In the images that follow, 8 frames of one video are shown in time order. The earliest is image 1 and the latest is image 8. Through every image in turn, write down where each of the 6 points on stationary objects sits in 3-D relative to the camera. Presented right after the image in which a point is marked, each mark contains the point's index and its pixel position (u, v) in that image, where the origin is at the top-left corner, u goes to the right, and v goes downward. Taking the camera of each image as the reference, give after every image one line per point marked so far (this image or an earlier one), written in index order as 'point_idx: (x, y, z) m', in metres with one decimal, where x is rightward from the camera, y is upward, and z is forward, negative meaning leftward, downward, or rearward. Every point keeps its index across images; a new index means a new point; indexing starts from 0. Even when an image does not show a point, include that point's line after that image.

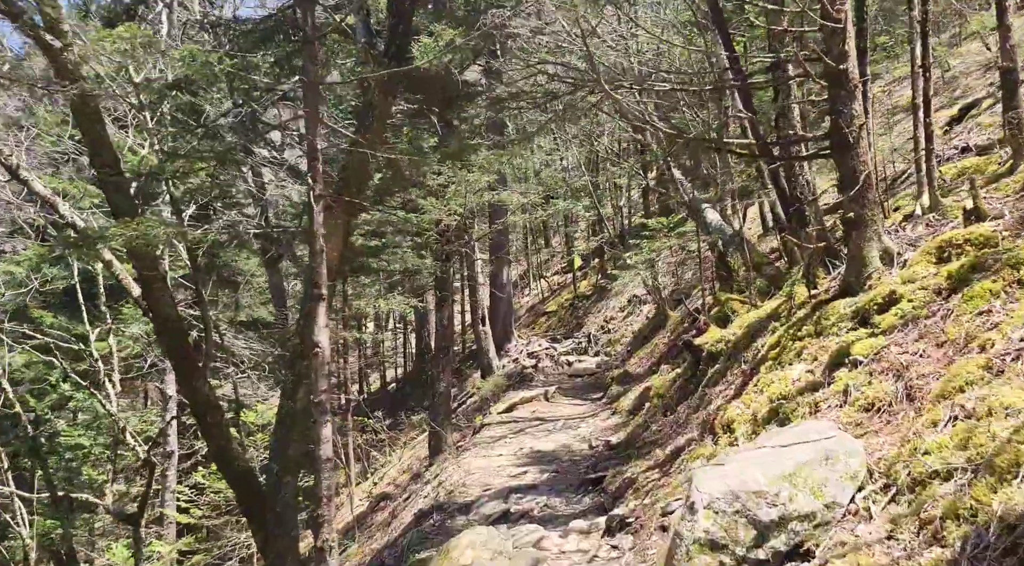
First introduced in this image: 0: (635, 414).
0: (+2.1, -2.2, +17.4) m
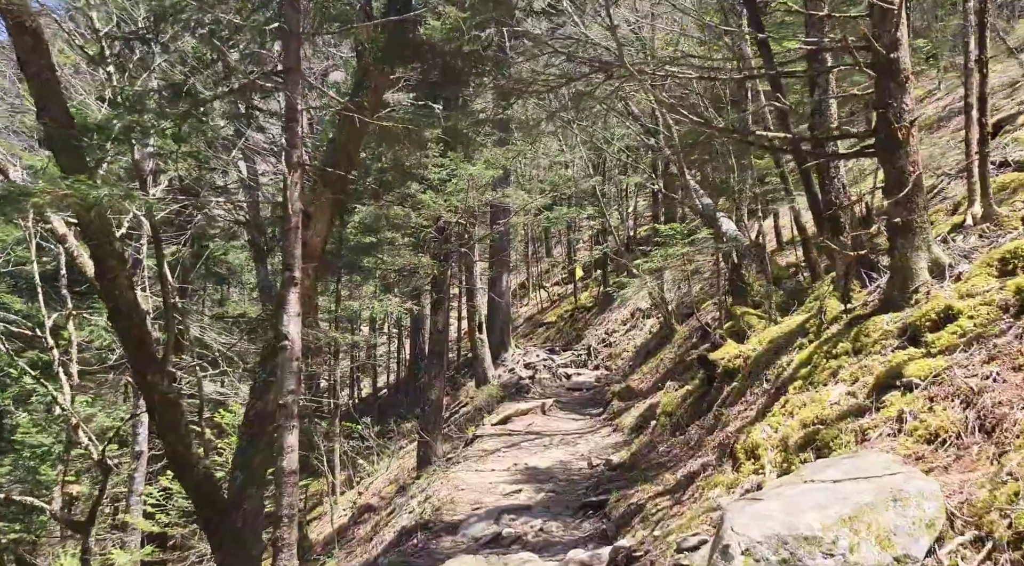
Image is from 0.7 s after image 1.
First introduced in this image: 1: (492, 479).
0: (+2.0, -2.4, +16.2) m
1: (-0.3, -2.8, +14.4) m
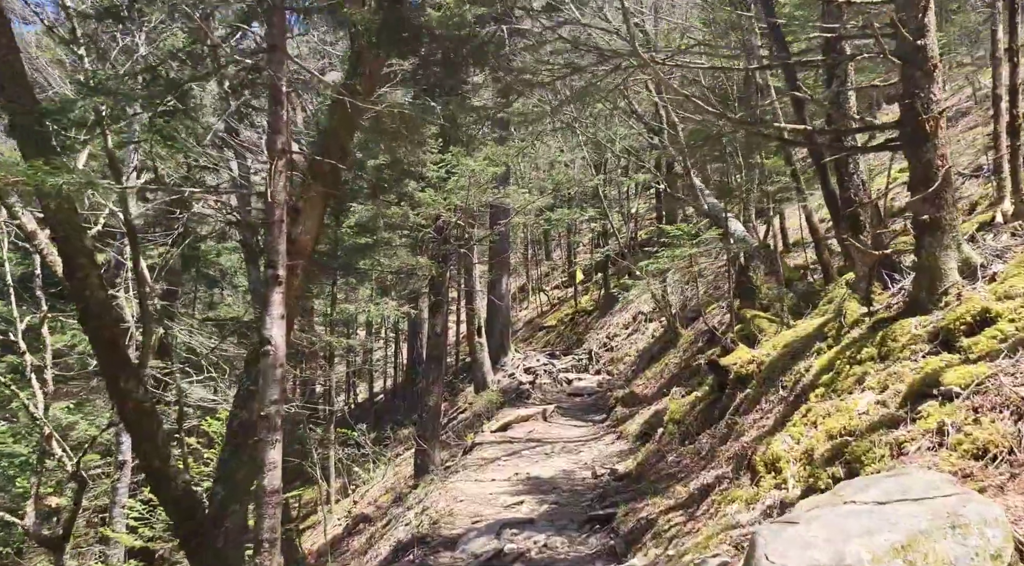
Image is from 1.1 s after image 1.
0: (+2.0, -2.4, +15.6) m
1: (-0.3, -2.8, +13.8) m
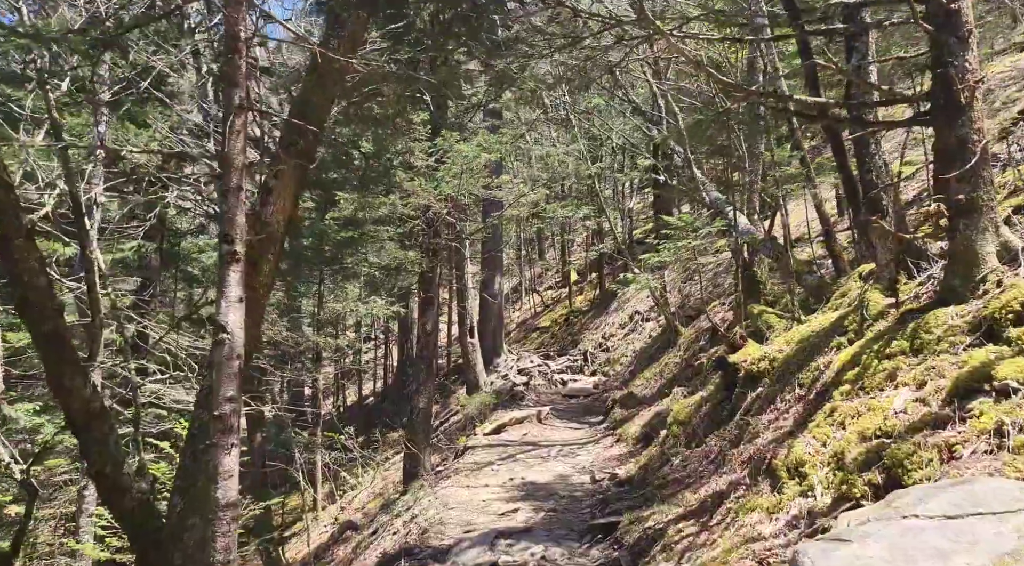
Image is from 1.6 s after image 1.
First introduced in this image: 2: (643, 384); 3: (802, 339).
0: (+1.9, -2.3, +14.8) m
1: (-0.3, -2.7, +13.0) m
2: (+2.6, -2.0, +19.9) m
3: (+3.2, -0.6, +11.2) m
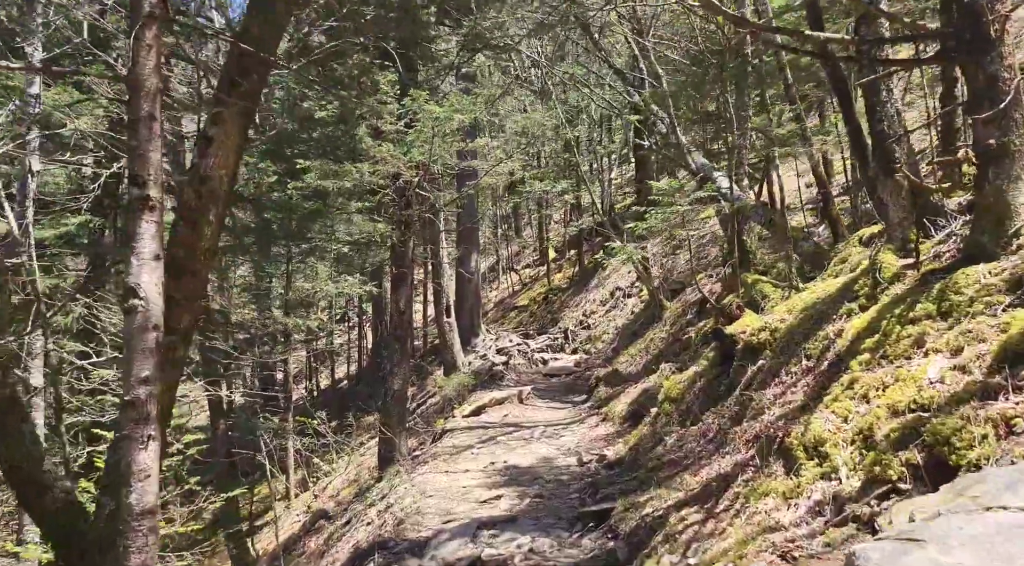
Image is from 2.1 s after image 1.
0: (+1.7, -1.9, +14.0) m
1: (-0.6, -2.4, +12.1) m
2: (+2.2, -1.4, +19.0) m
3: (+3.0, -0.2, +10.4) m
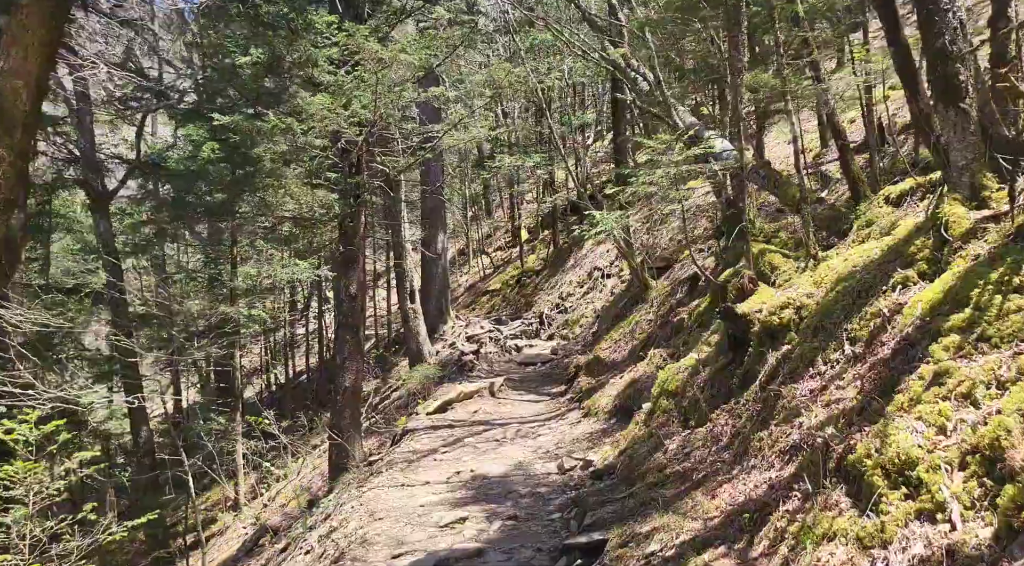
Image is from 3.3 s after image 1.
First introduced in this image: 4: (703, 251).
0: (+1.3, -1.6, +12.0) m
1: (-0.9, -2.1, +10.0) m
2: (+1.7, -1.1, +17.0) m
3: (+2.7, 0.0, +8.4) m
4: (+3.1, +0.5, +16.4) m
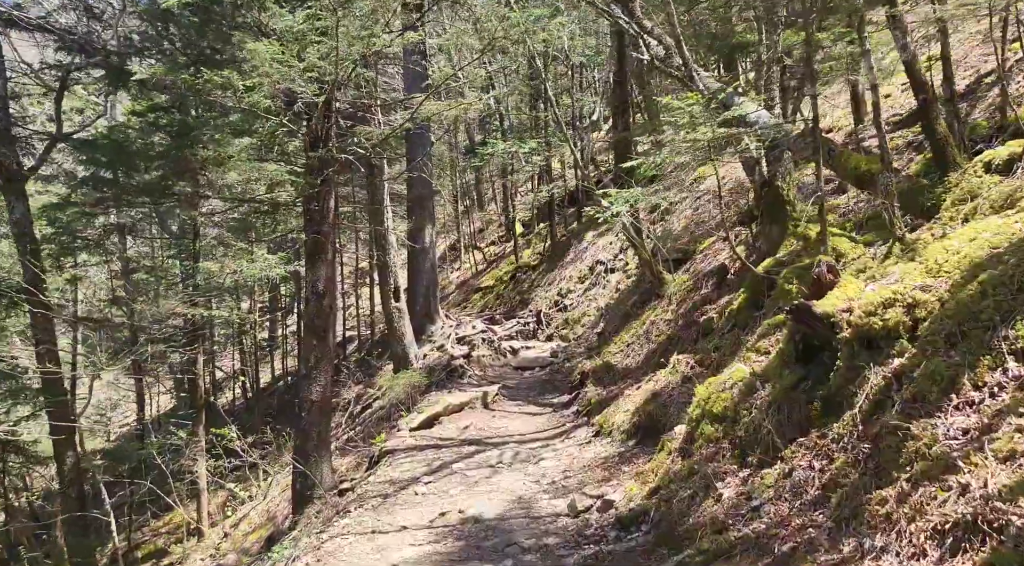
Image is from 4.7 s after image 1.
0: (+1.3, -1.5, +9.7) m
1: (-0.9, -2.1, +7.7) m
2: (+1.6, -1.0, +14.7) m
3: (+2.7, +0.1, +6.1) m
4: (+3.0, +0.6, +14.2) m
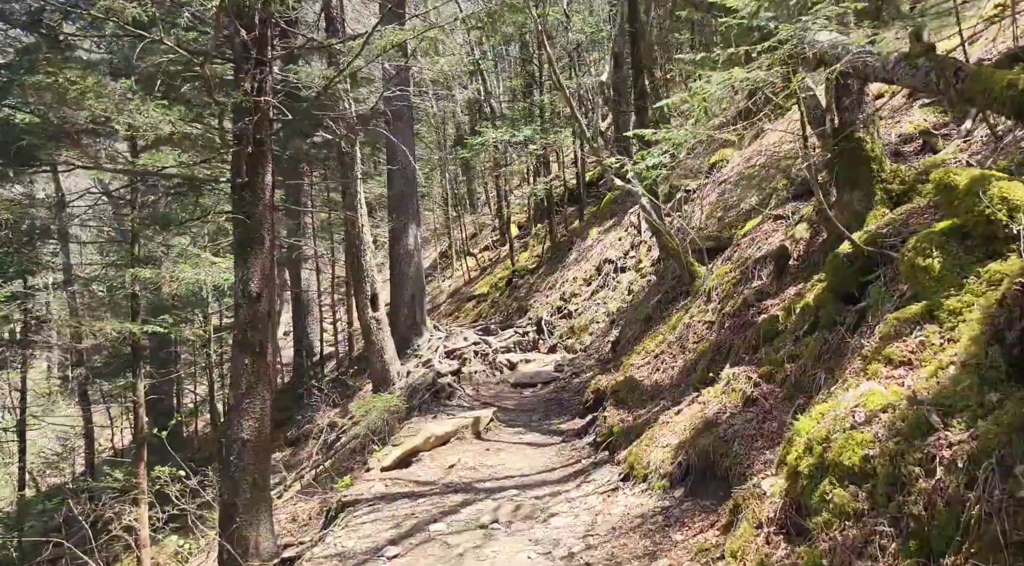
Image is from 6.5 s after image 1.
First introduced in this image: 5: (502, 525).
0: (+1.3, -1.4, +6.5) m
1: (-0.9, -2.0, +4.6) m
2: (+1.6, -0.9, +11.6) m
3: (+2.6, +0.3, +3.0) m
4: (+2.9, +0.7, +11.0) m
5: (-0.1, -1.9, +8.3) m
